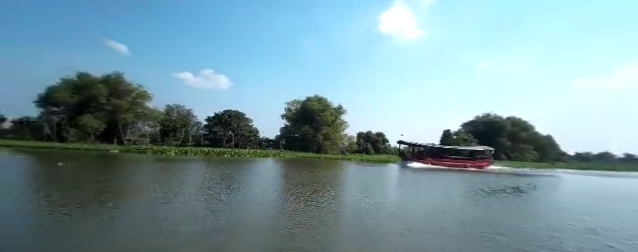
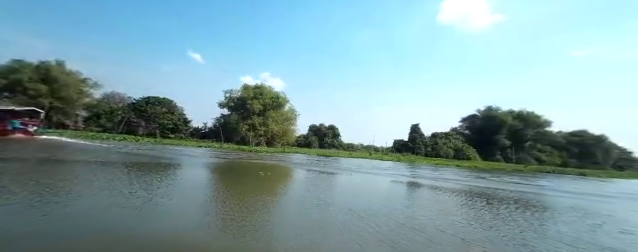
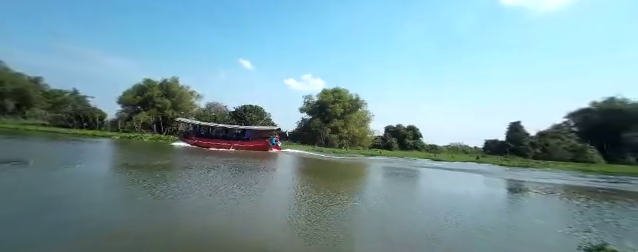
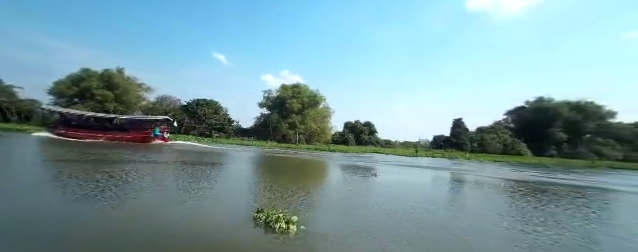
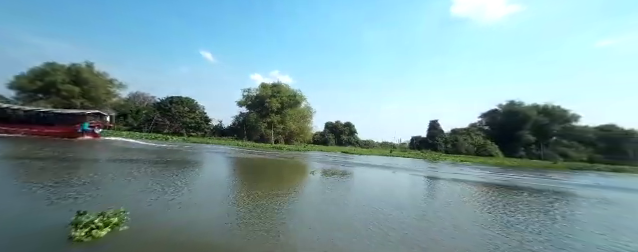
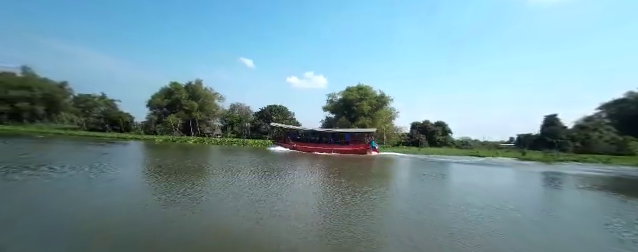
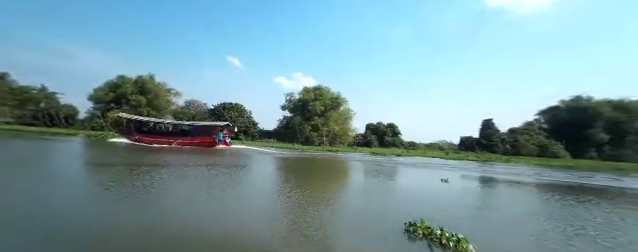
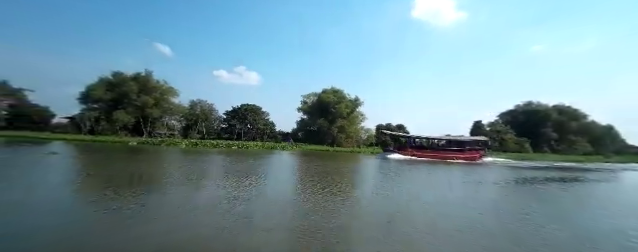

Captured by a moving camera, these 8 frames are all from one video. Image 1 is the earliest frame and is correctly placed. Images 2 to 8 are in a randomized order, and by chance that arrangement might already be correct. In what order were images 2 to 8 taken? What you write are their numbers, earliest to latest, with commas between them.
8, 6, 3, 7, 4, 5, 2
